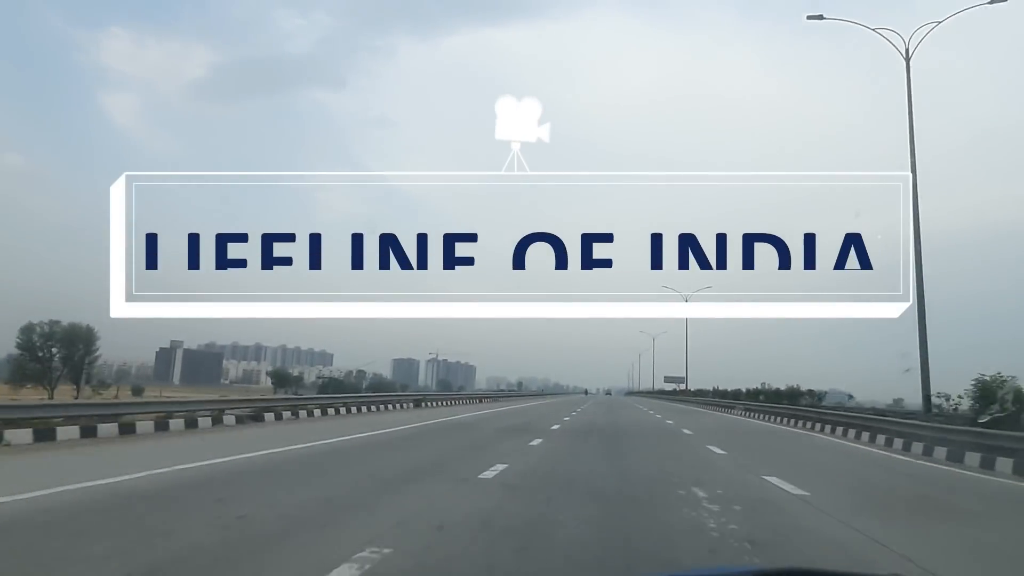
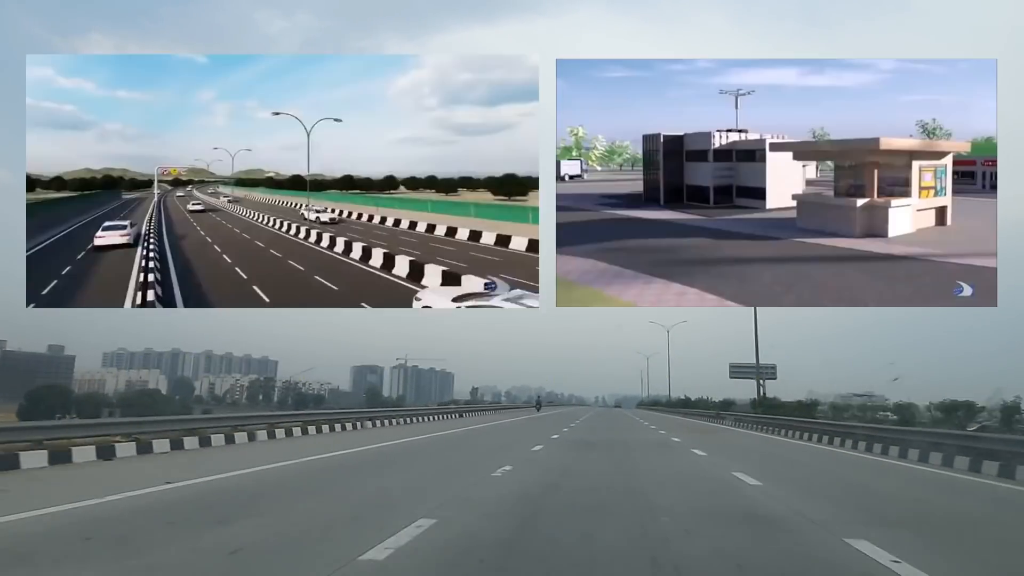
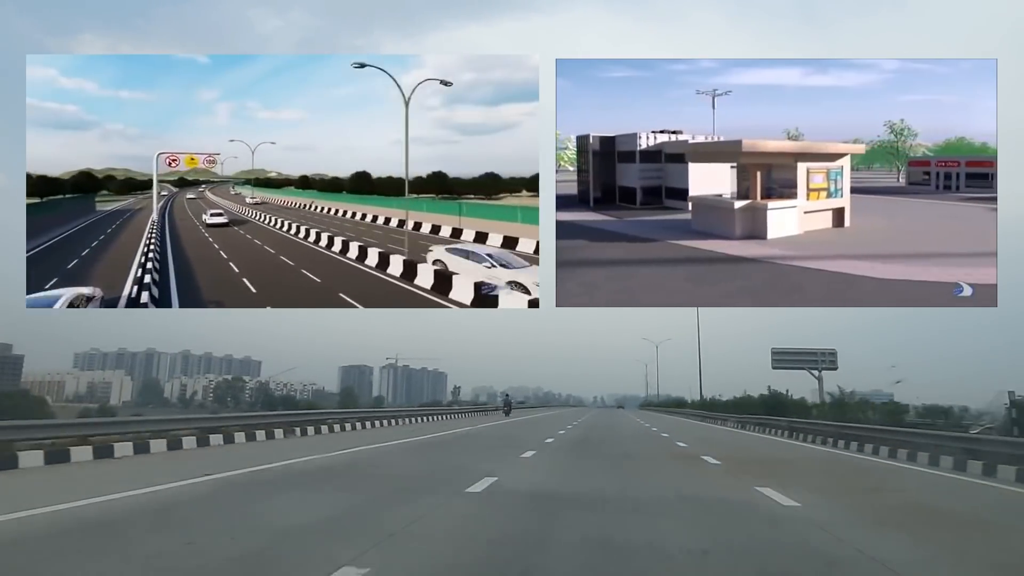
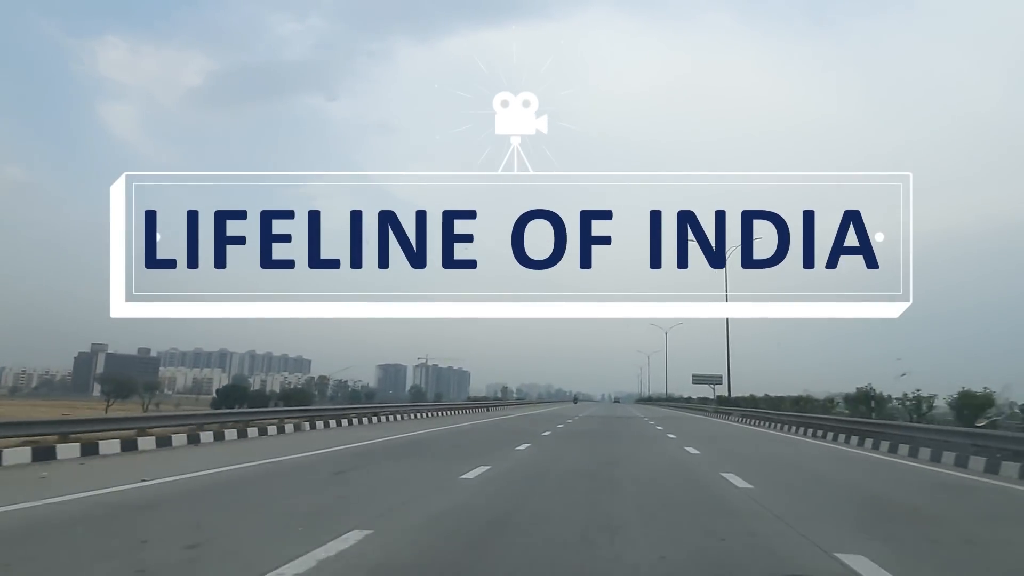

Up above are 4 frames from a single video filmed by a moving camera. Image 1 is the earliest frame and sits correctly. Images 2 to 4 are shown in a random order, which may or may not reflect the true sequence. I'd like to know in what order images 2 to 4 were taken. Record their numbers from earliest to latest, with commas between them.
4, 2, 3
